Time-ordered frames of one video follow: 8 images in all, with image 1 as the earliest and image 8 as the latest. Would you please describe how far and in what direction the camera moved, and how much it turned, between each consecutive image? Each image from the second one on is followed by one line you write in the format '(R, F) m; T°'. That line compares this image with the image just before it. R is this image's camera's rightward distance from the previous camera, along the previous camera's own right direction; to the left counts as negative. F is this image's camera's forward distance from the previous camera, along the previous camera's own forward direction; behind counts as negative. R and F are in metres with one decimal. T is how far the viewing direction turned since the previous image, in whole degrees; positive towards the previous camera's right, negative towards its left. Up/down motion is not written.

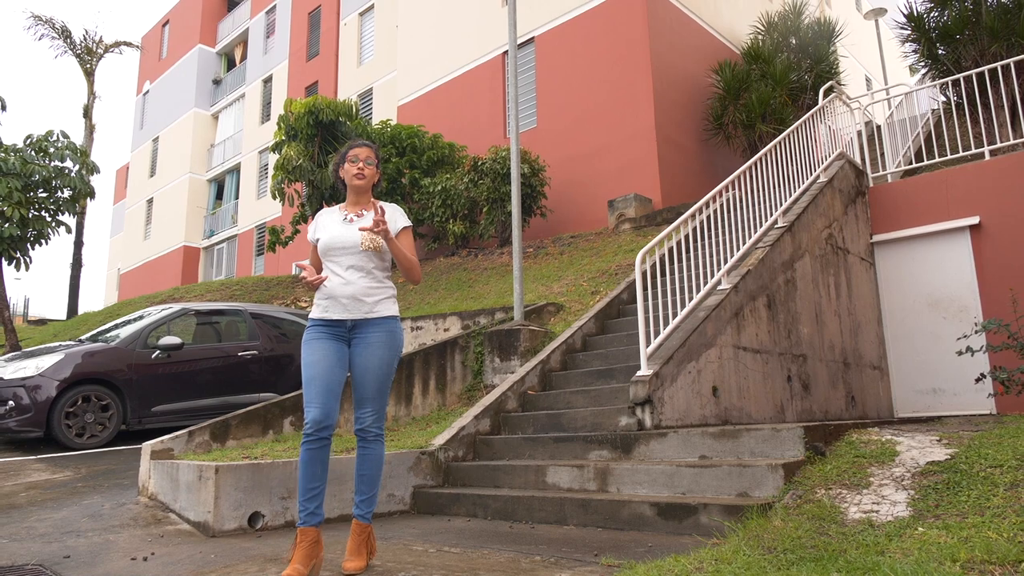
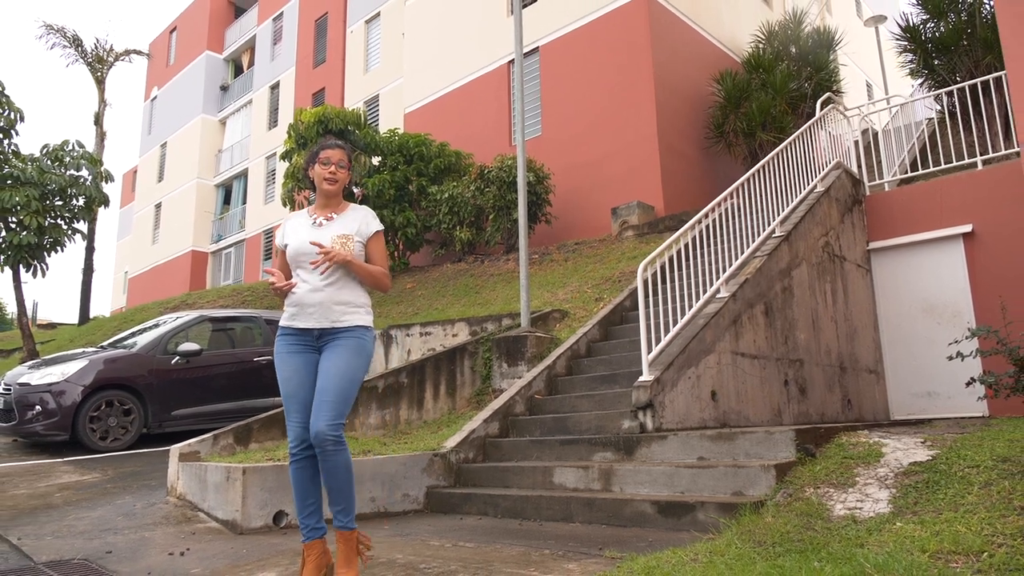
(0.0, -0.3) m; 0°
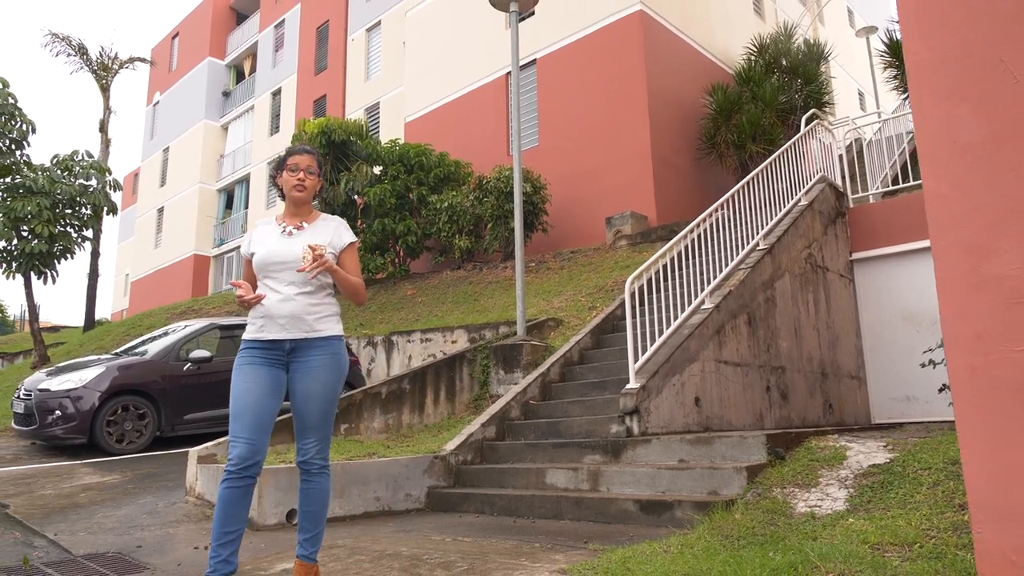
(0.0, -0.4) m; 0°
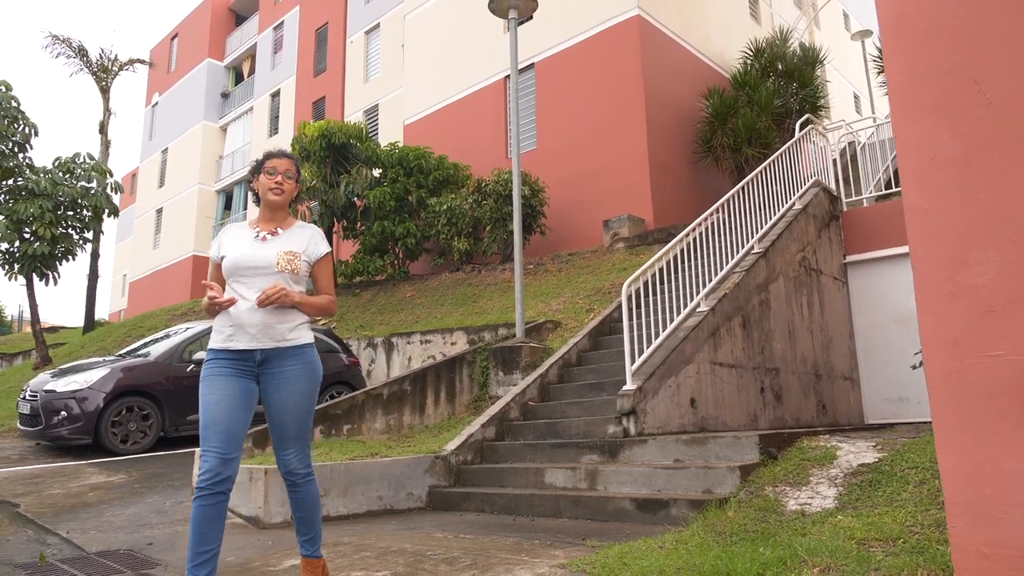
(0.0, -0.1) m; 0°
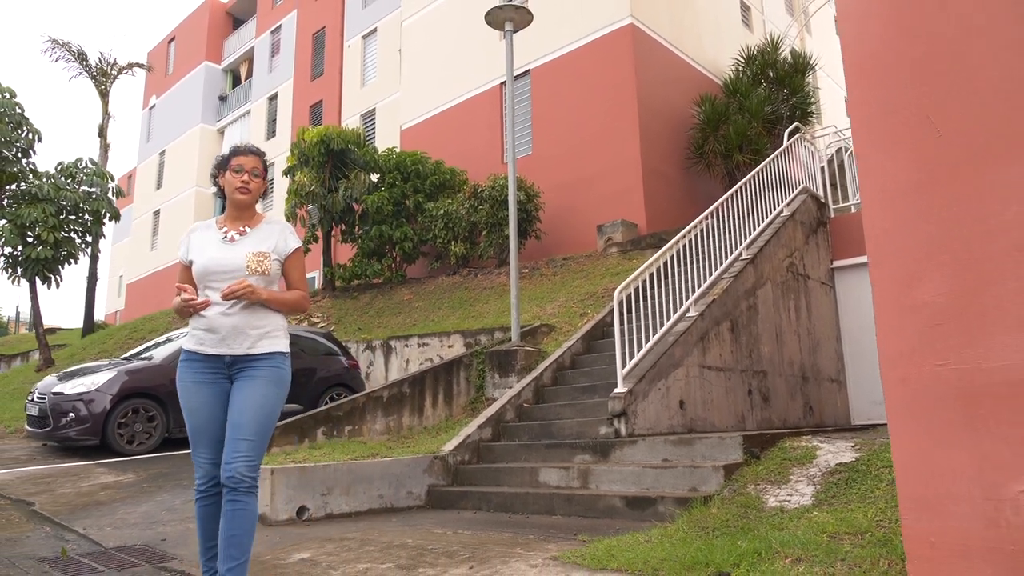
(0.0, -0.2) m; 0°
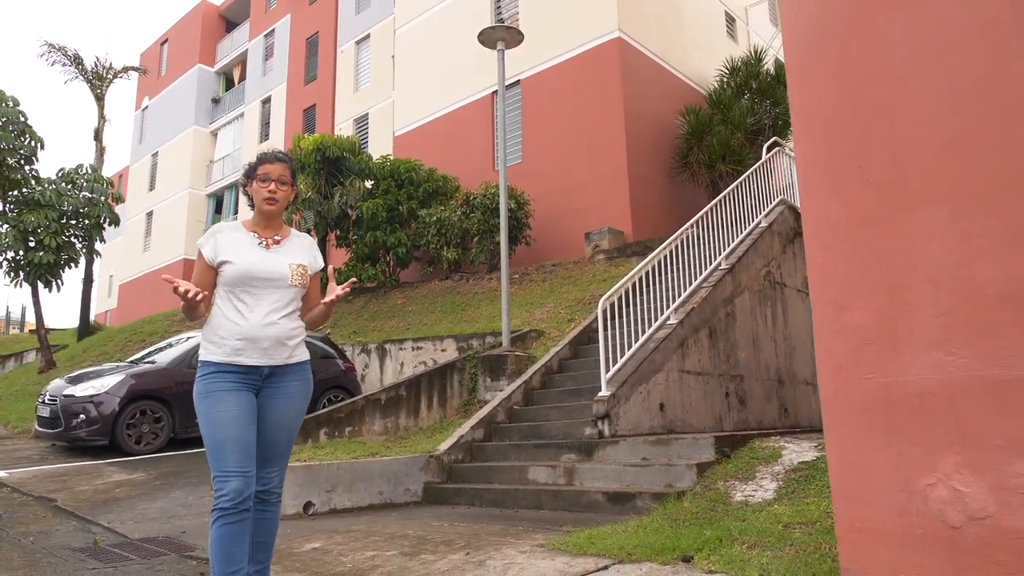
(0.0, -0.4) m; +1°
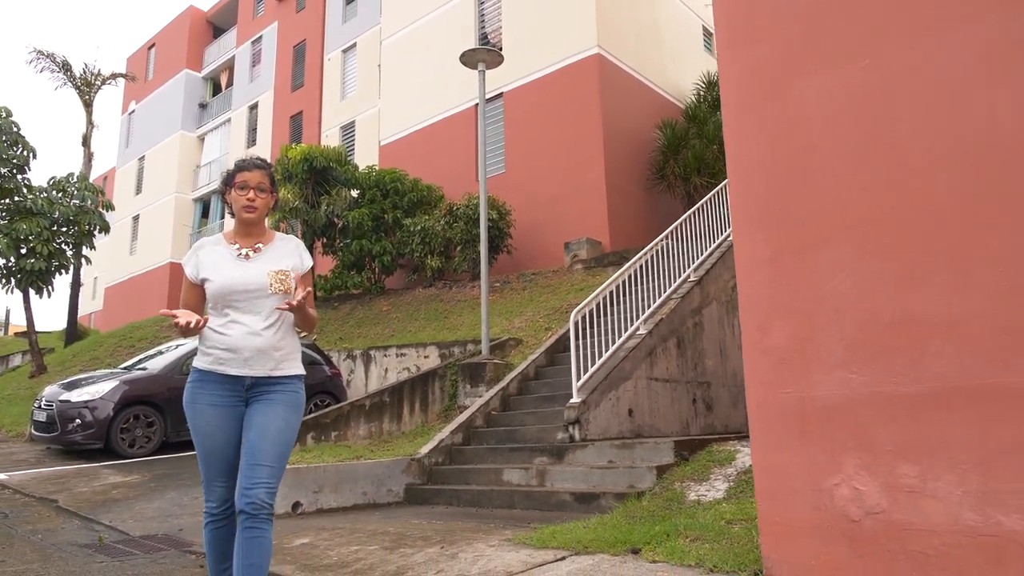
(+0.1, -0.4) m; +1°
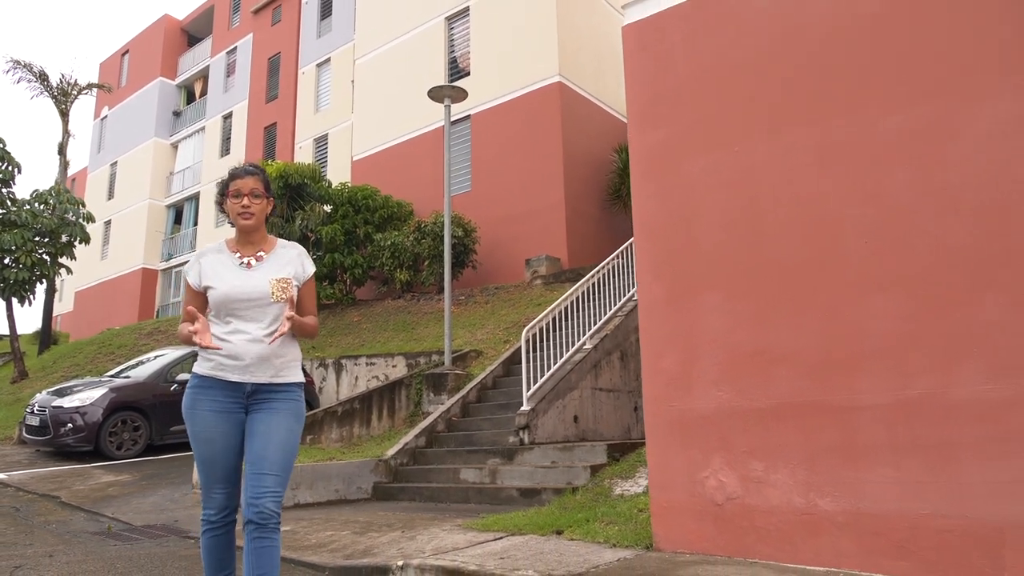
(+0.1, -0.9) m; +2°
